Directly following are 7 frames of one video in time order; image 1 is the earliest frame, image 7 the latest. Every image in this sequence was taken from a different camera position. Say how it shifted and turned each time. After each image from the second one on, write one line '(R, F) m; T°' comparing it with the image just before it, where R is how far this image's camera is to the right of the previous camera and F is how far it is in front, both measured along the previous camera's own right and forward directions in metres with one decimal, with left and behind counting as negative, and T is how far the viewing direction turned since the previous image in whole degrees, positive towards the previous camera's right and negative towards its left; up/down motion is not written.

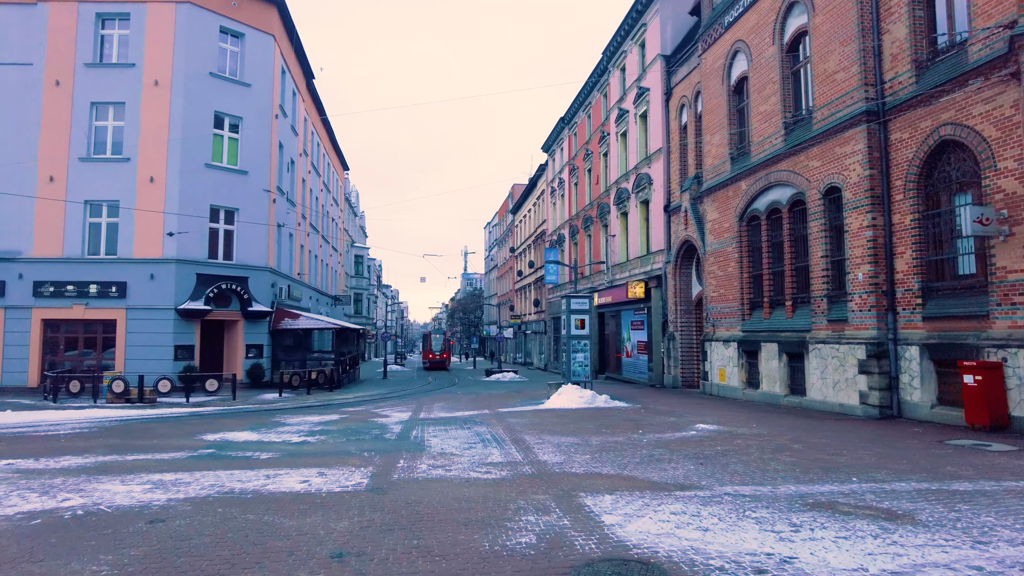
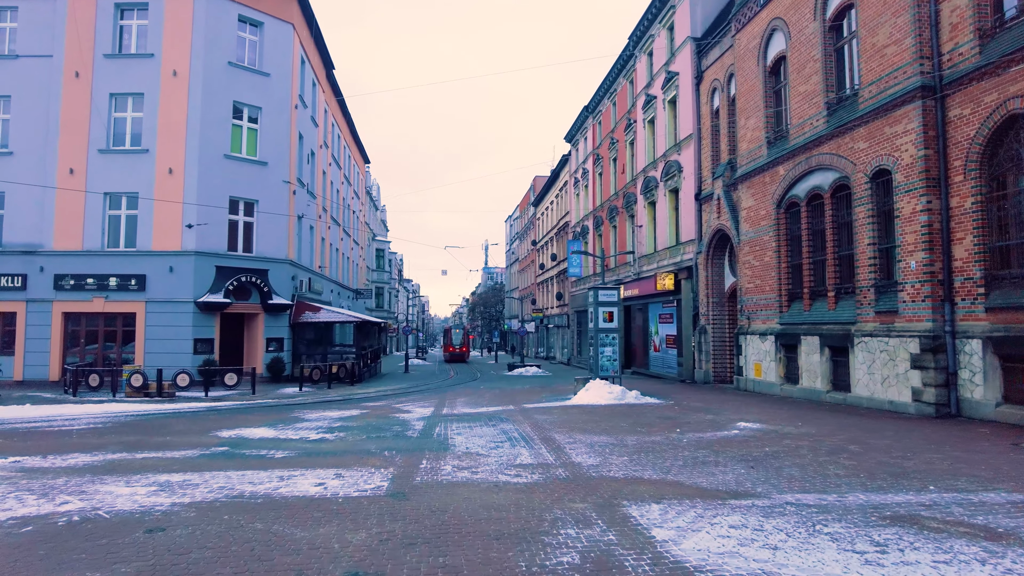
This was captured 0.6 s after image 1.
(-0.1, +0.6) m; -2°
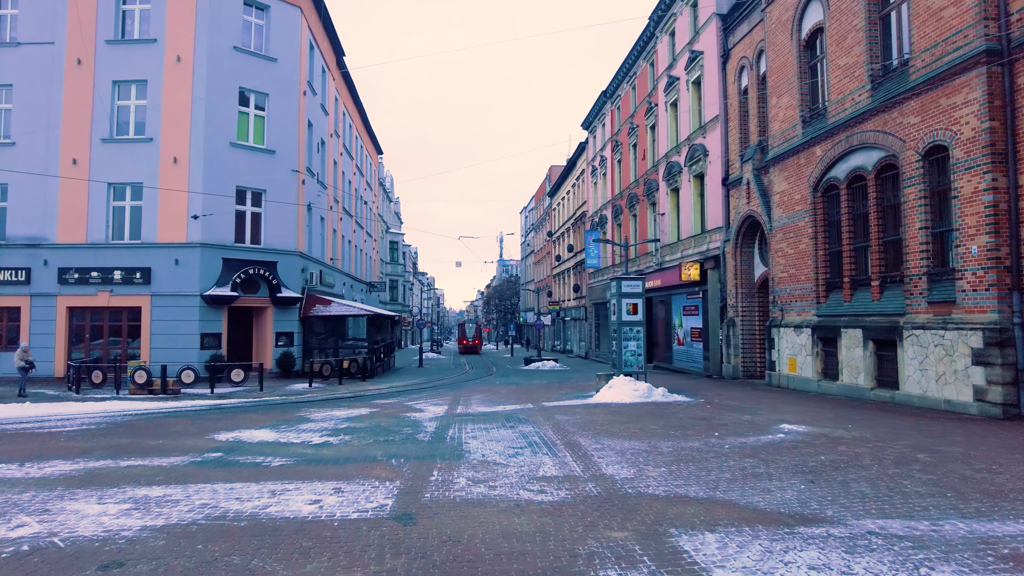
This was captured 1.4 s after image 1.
(-0.1, +0.9) m; -1°
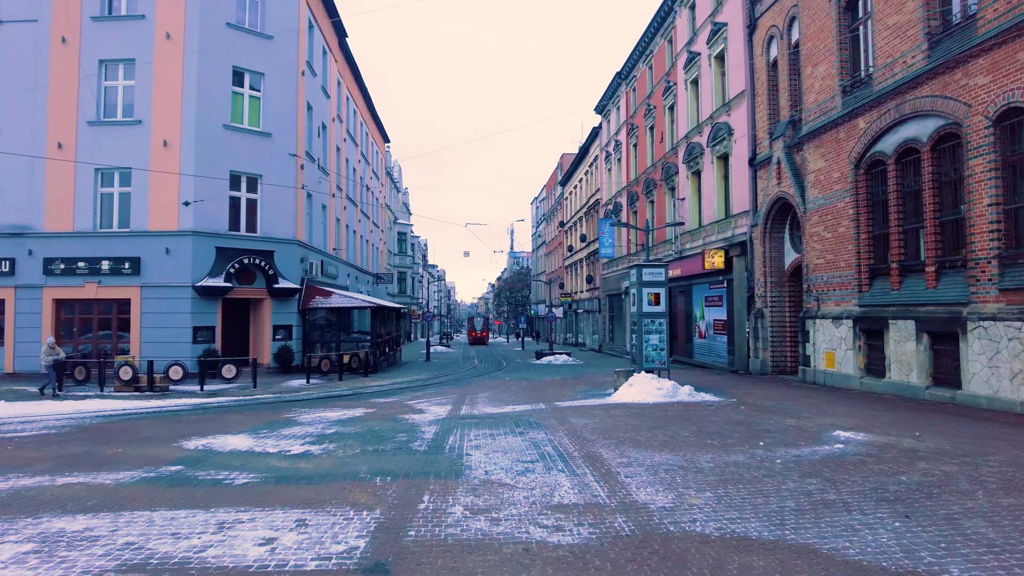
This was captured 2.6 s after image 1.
(0.0, +1.4) m; -1°
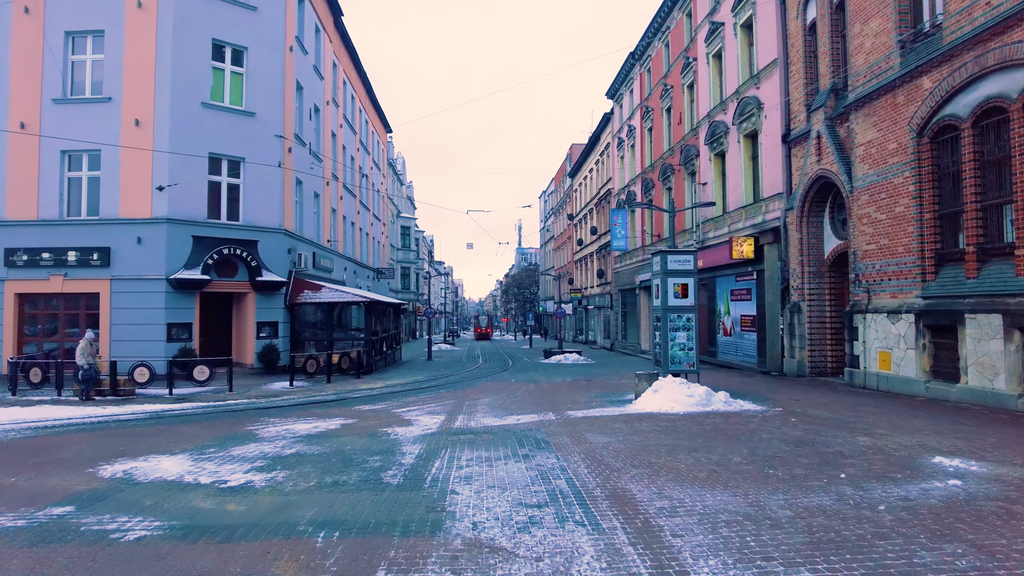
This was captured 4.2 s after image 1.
(+0.1, +2.0) m; -1°
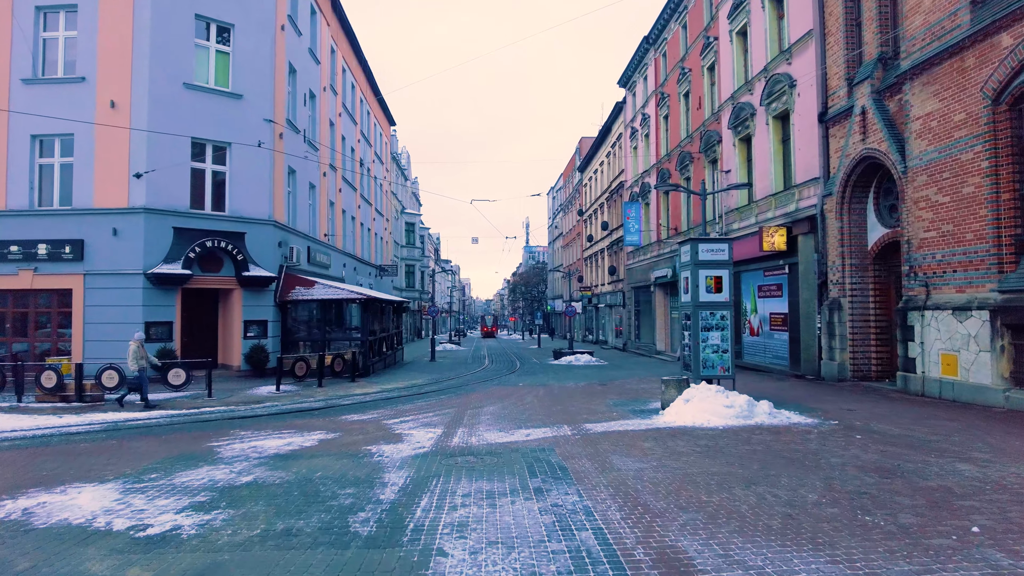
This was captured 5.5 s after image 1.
(0.0, +1.6) m; -1°
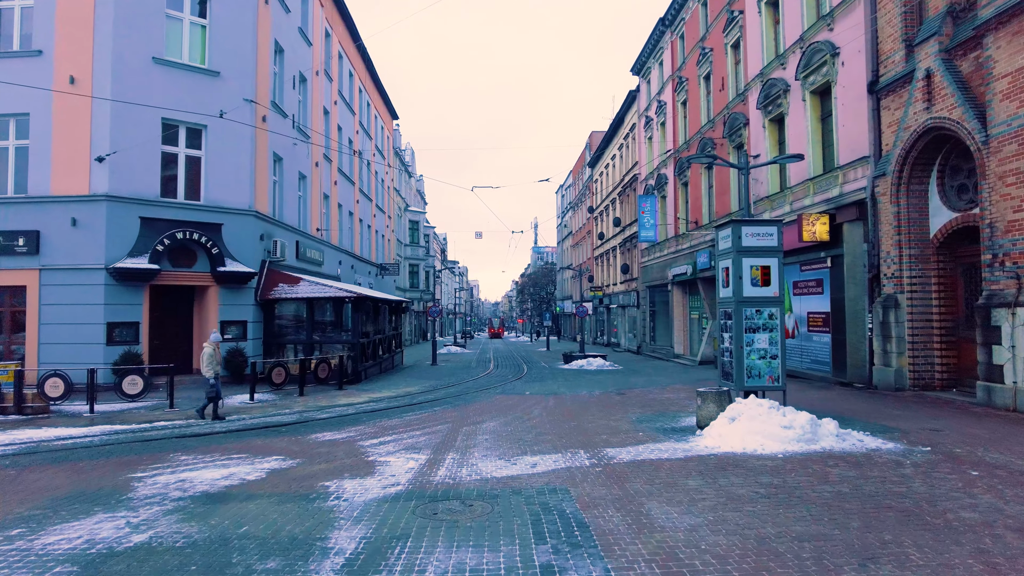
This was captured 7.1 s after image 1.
(+0.1, +2.0) m; -1°
